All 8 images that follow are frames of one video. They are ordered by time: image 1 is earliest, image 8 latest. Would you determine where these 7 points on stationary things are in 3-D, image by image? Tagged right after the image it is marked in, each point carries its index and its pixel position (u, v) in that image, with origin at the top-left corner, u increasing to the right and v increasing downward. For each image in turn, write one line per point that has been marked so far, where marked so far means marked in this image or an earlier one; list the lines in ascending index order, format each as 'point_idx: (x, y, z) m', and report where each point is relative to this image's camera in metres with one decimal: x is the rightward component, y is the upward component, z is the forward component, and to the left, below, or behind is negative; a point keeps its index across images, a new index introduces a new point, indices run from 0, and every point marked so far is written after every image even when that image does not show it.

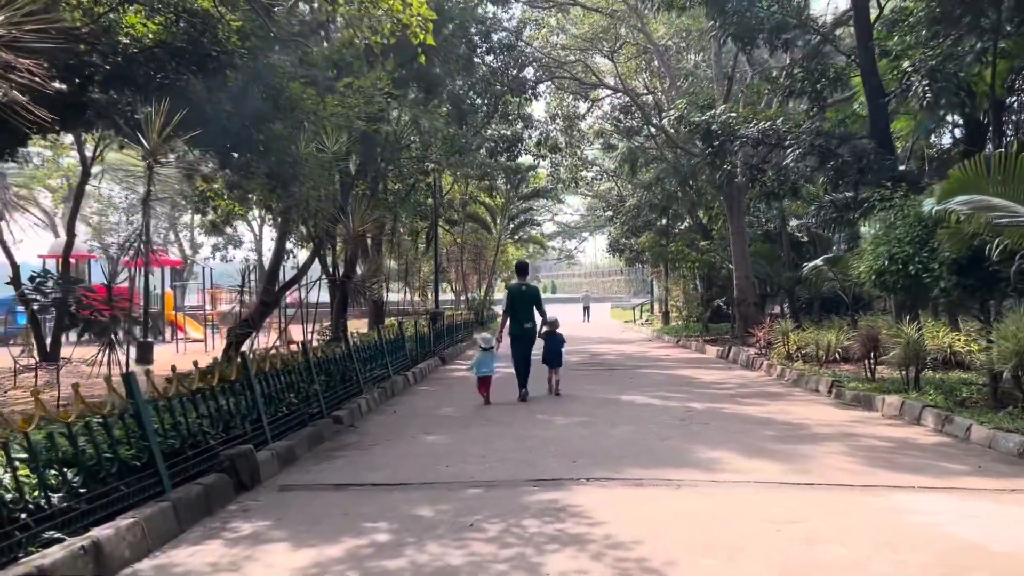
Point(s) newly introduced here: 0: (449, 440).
0: (-0.5, -1.3, +7.7) m
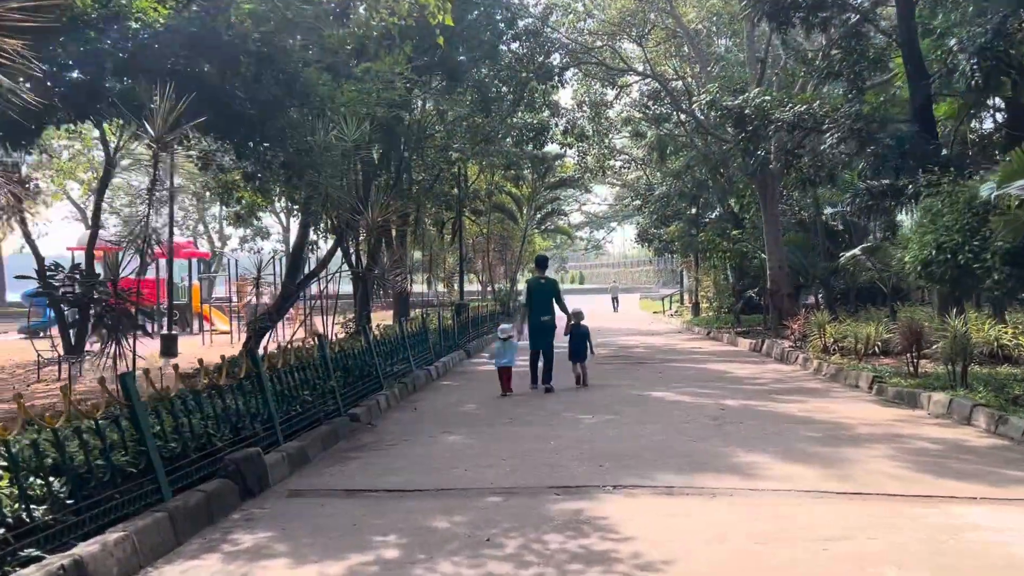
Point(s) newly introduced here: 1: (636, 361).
0: (-0.3, -1.3, +7.4) m
1: (+2.1, -1.2, +15.3) m
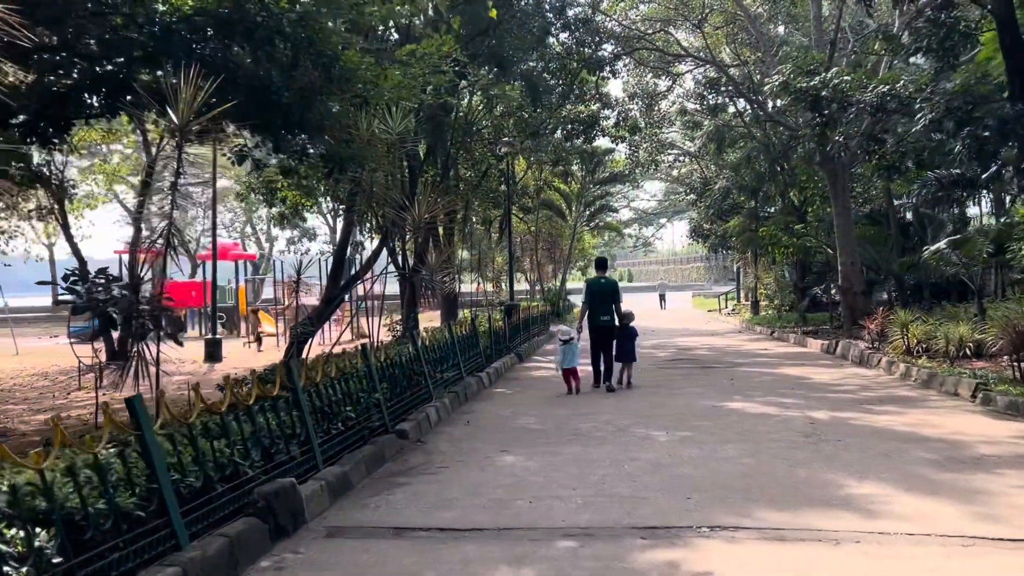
0: (+0.1, -1.3, +6.5) m
1: (+3.0, -1.2, +14.3) m
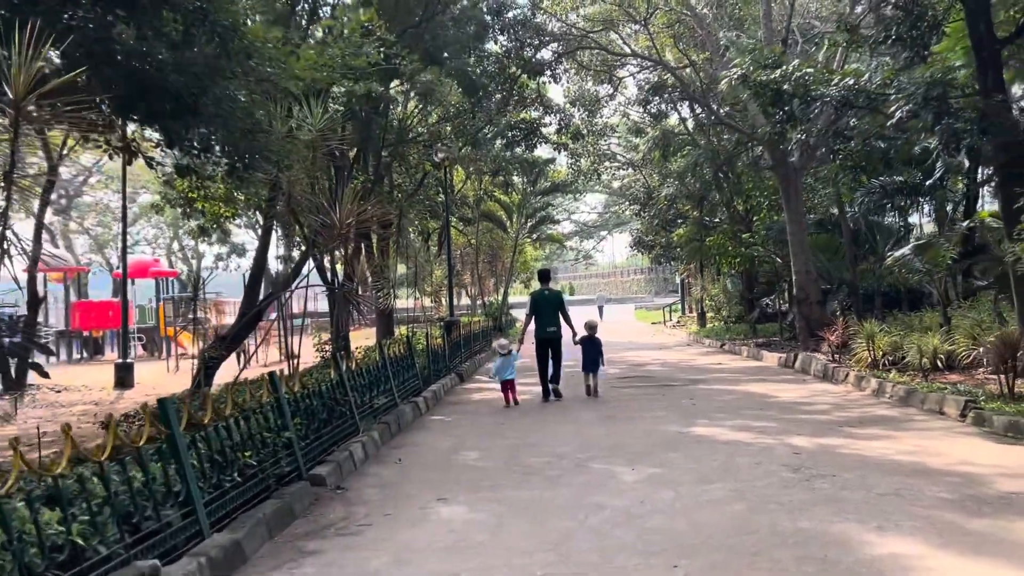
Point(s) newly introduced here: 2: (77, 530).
0: (-0.2, -1.4, +5.3) m
1: (+2.1, -1.4, +13.3) m
2: (-1.8, -1.0, +3.8) m
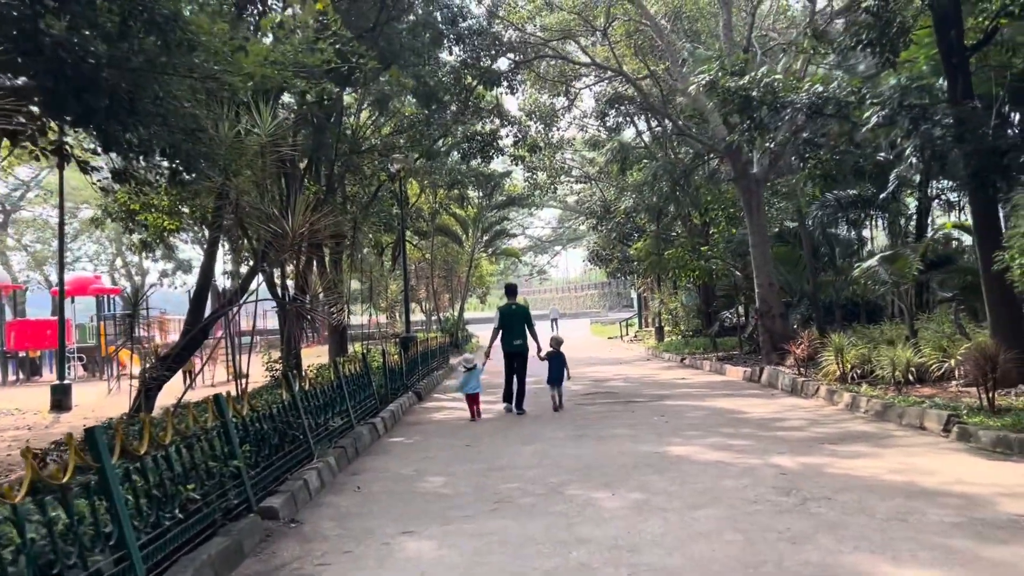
0: (-0.4, -1.4, +4.8) m
1: (+1.5, -1.6, +12.9) m
2: (-1.9, -1.1, +3.2) m
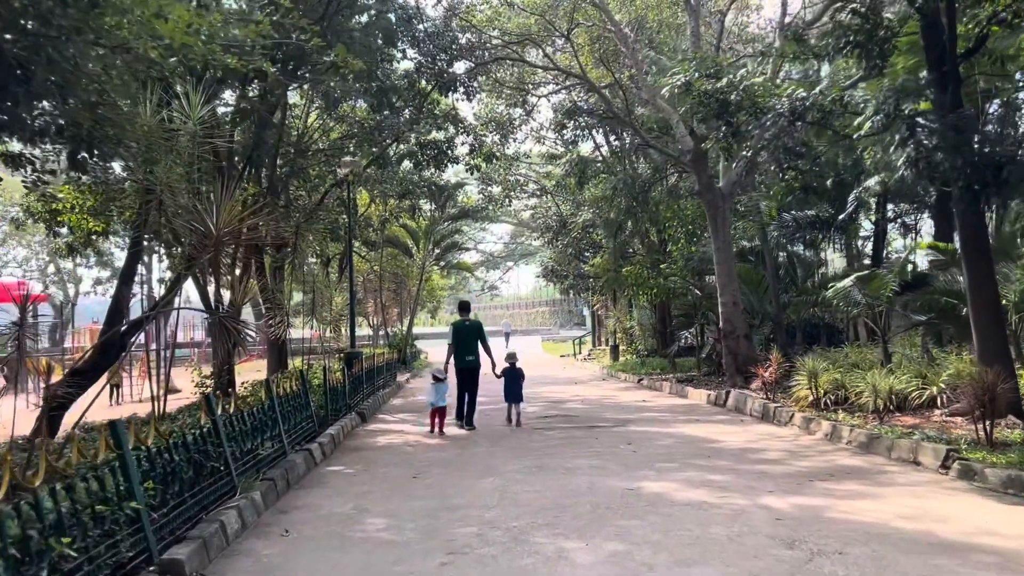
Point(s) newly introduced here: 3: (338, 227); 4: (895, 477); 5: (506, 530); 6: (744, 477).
0: (-0.6, -1.5, +3.9) m
1: (+0.9, -1.8, +12.0) m
2: (-2.0, -1.0, +2.1) m
3: (-3.7, +1.3, +18.8) m
4: (+3.1, -1.5, +7.1) m
5: (0.0, -1.5, +5.6) m
6: (+1.9, -1.5, +7.3) m
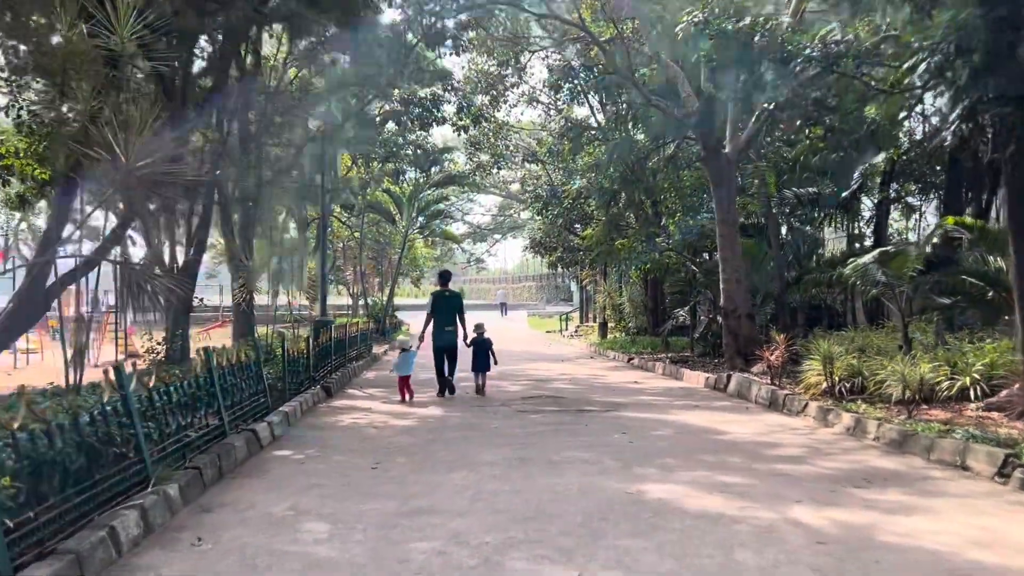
0: (-0.7, -1.3, +2.7) m
1: (+0.6, -1.4, +10.8) m
2: (-2.0, -0.8, +0.9) m
3: (-3.9, +2.0, +17.5) m
4: (+2.9, -1.3, +6.0) m
5: (-0.2, -1.3, +4.4) m
6: (+1.7, -1.3, +6.1) m
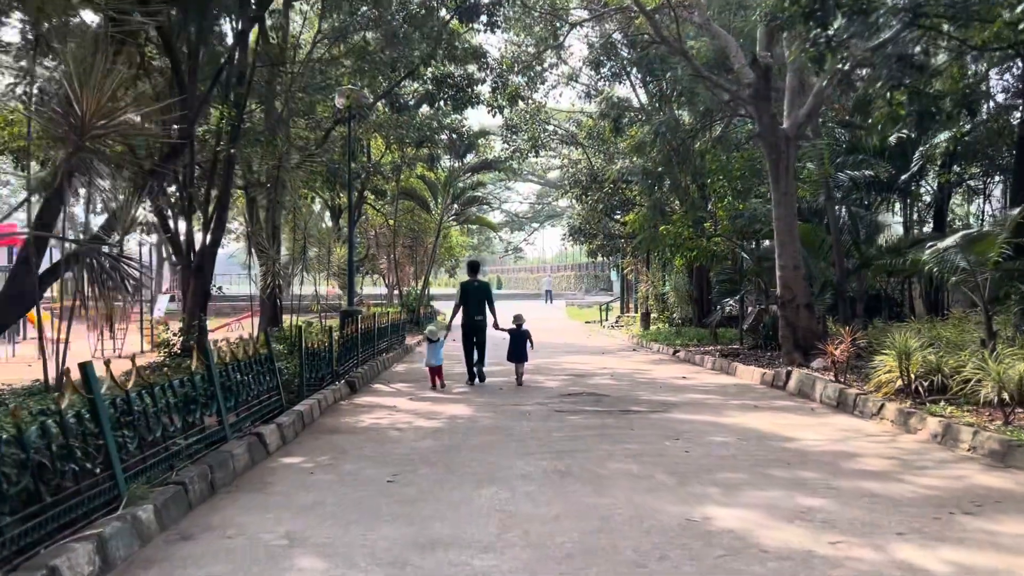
0: (-0.6, -1.2, +1.8) m
1: (+1.1, -1.3, +9.9) m
2: (-2.0, -0.8, +0.1) m
3: (-3.2, +2.2, +16.7) m
4: (+3.1, -1.2, +4.9) m
5: (0.0, -1.2, +3.5) m
6: (+1.9, -1.2, +5.1) m
